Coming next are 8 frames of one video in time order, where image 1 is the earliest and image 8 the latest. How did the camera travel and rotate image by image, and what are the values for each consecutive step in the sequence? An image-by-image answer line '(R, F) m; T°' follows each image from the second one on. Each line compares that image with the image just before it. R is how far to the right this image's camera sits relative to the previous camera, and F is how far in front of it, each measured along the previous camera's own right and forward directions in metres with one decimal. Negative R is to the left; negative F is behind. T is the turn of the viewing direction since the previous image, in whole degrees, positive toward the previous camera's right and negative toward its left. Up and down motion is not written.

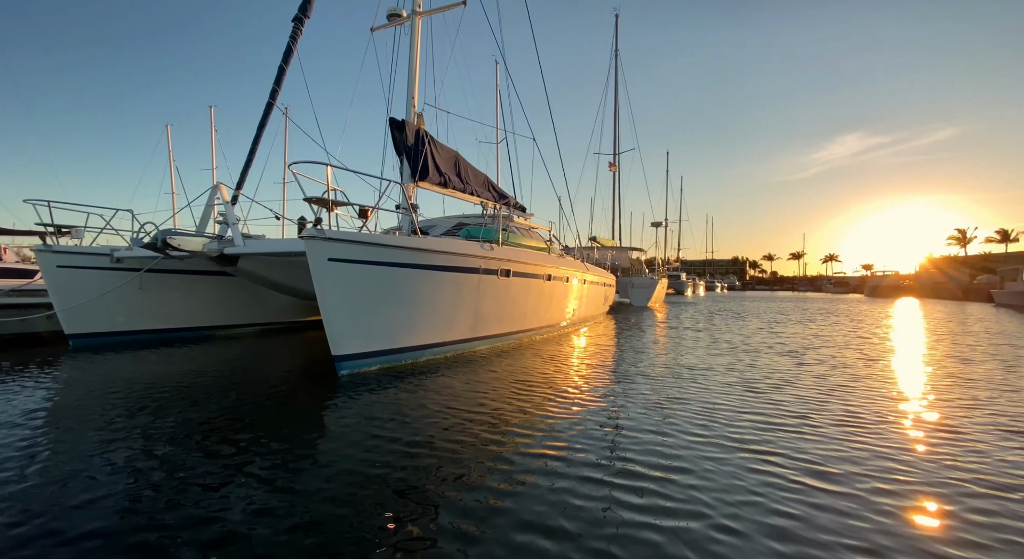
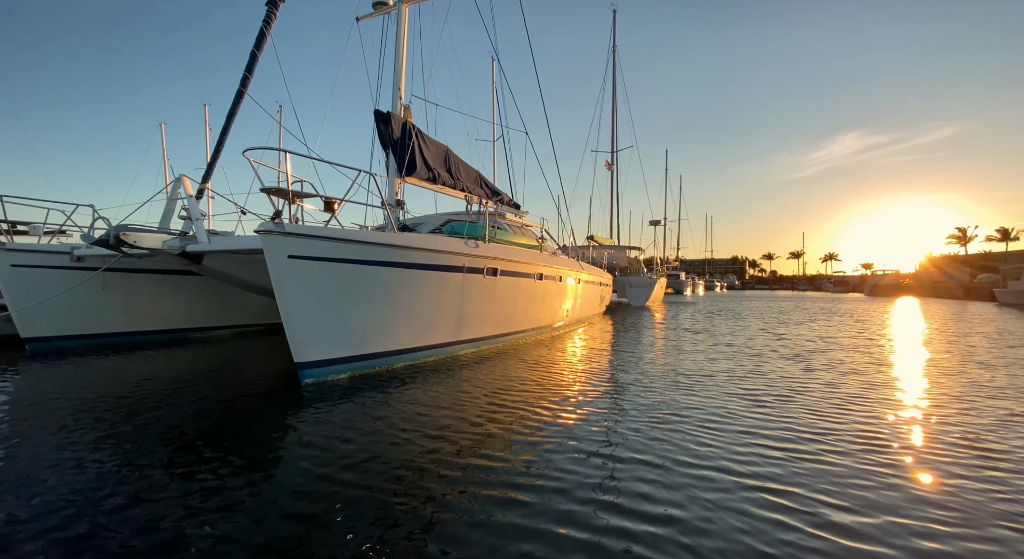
(+0.2, +0.6) m; 0°
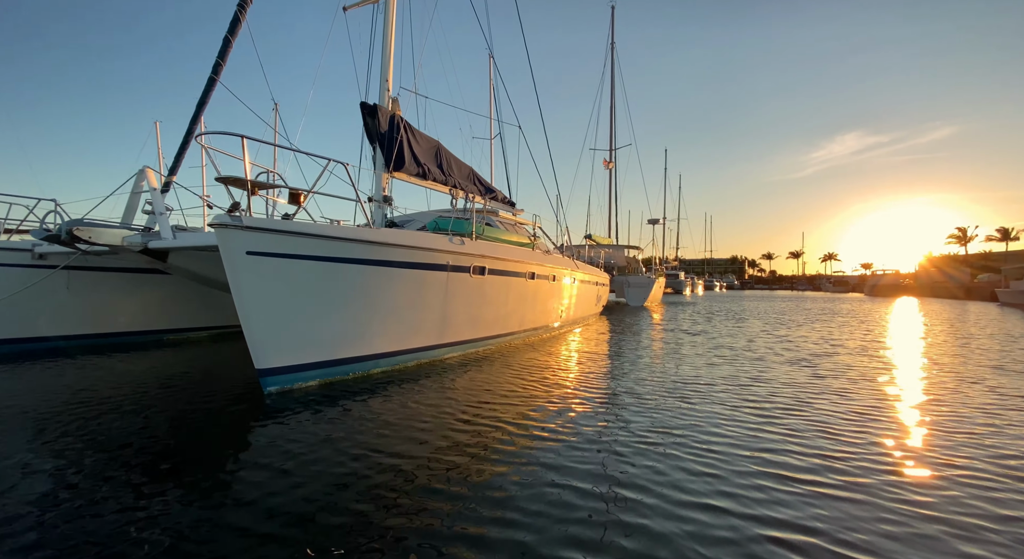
(+0.2, +0.5) m; 0°
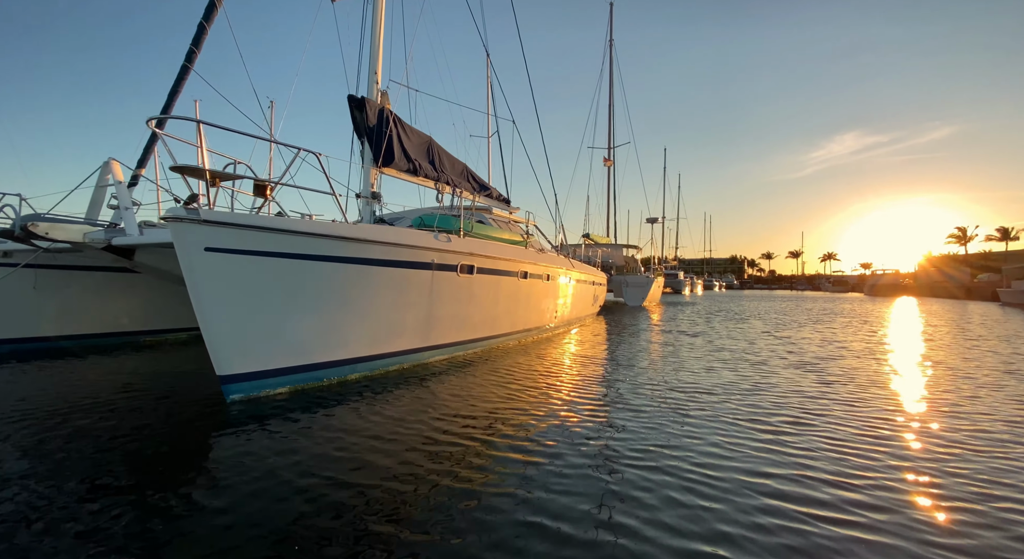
(+0.2, +0.4) m; 0°
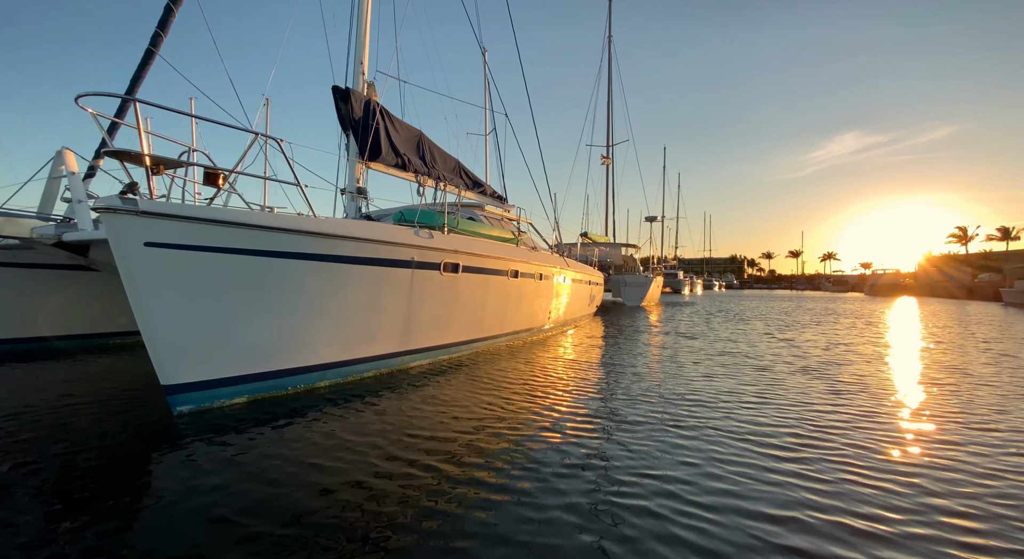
(+0.2, +0.5) m; 0°
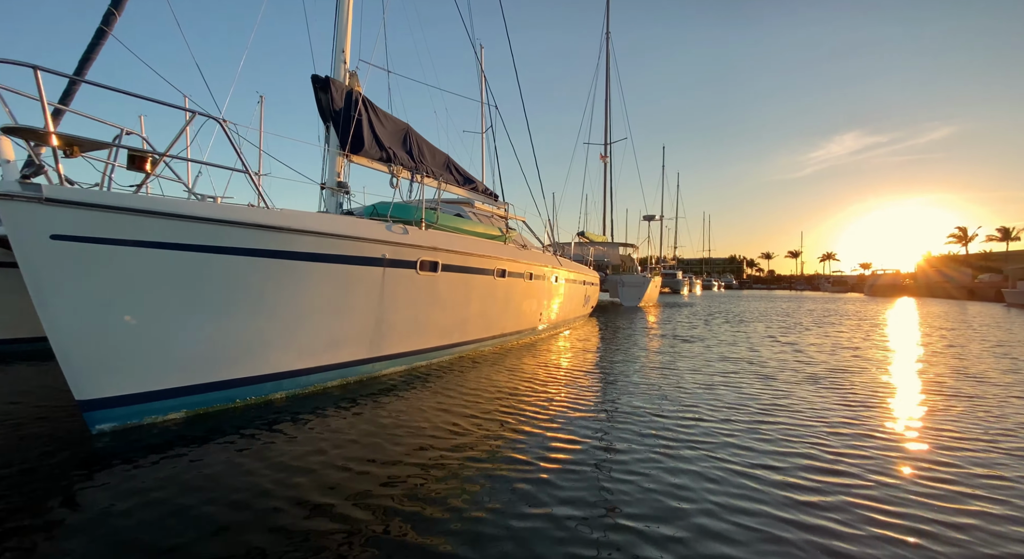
(+0.2, +0.6) m; 0°
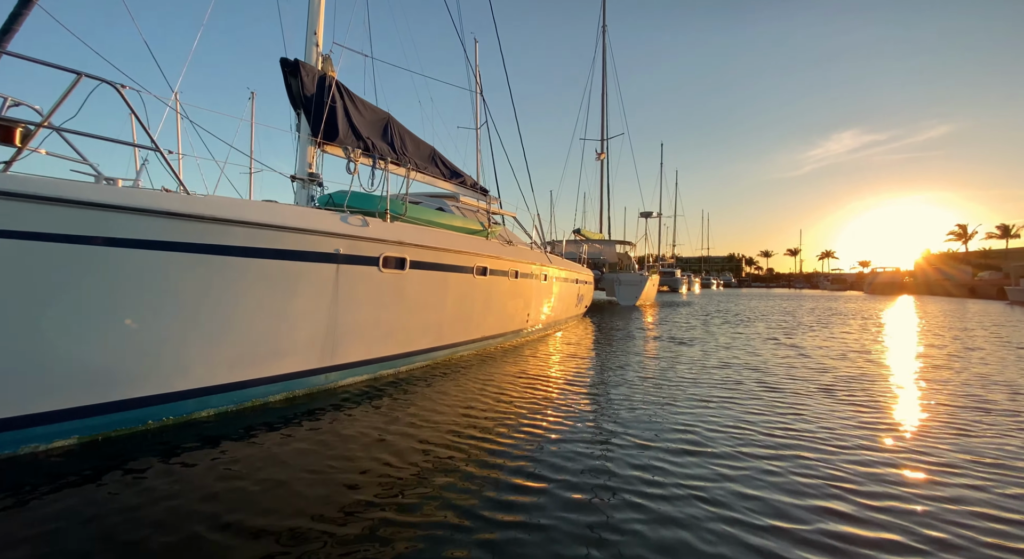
(+0.3, +0.8) m; 0°
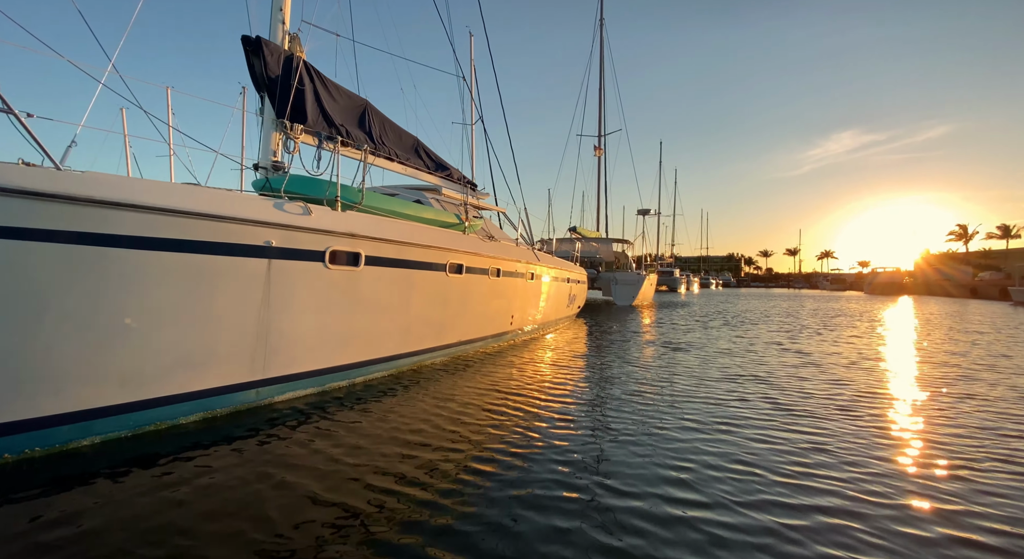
(+0.3, +0.9) m; 0°
